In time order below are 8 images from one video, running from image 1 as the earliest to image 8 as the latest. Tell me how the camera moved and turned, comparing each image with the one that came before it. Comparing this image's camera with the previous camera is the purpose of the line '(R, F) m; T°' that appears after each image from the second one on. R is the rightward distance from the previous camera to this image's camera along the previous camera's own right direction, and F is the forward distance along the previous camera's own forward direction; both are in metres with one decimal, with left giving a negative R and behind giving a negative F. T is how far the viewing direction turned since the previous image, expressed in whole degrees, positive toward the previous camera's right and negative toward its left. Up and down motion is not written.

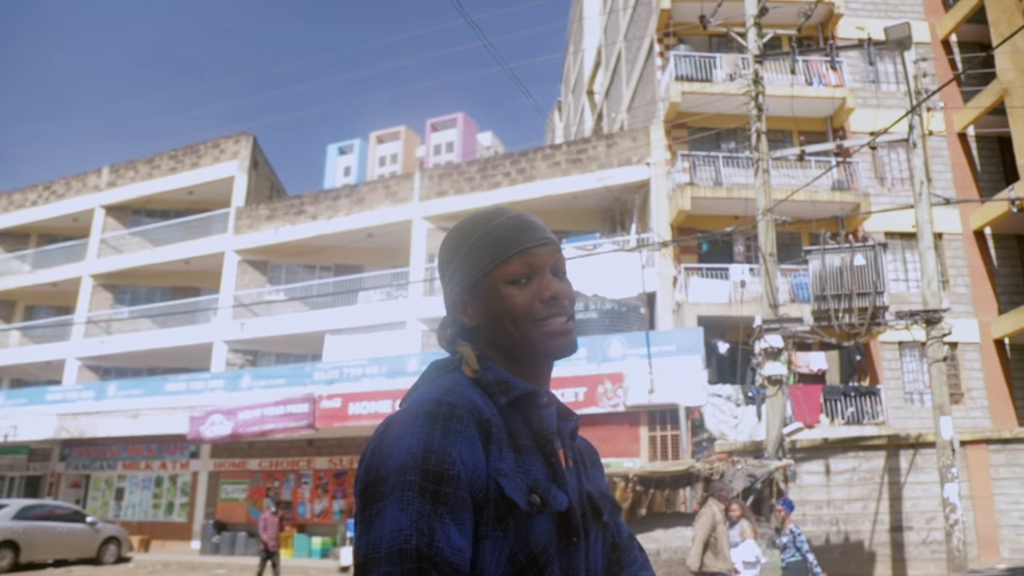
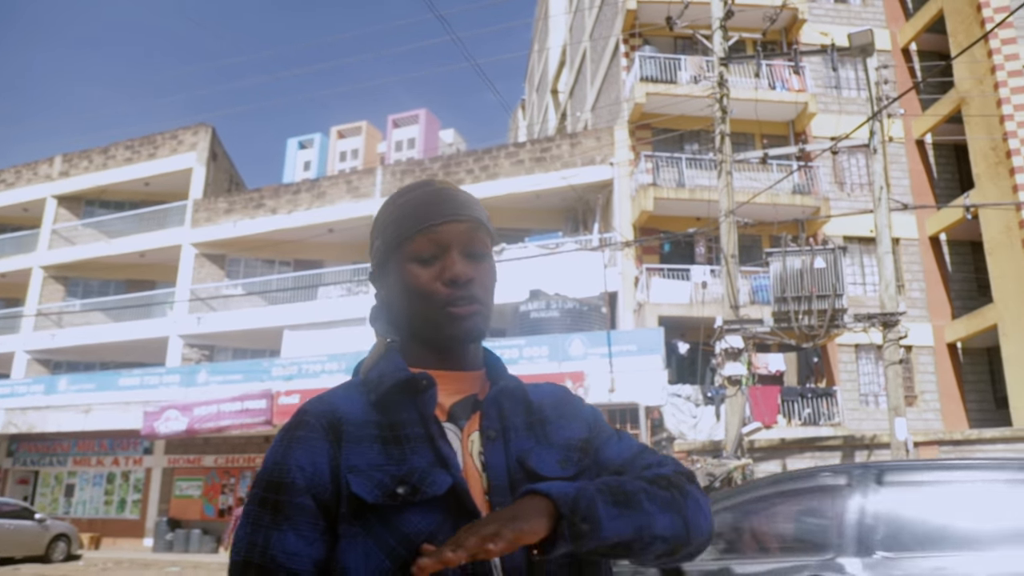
(-0.1, +0.1) m; +3°
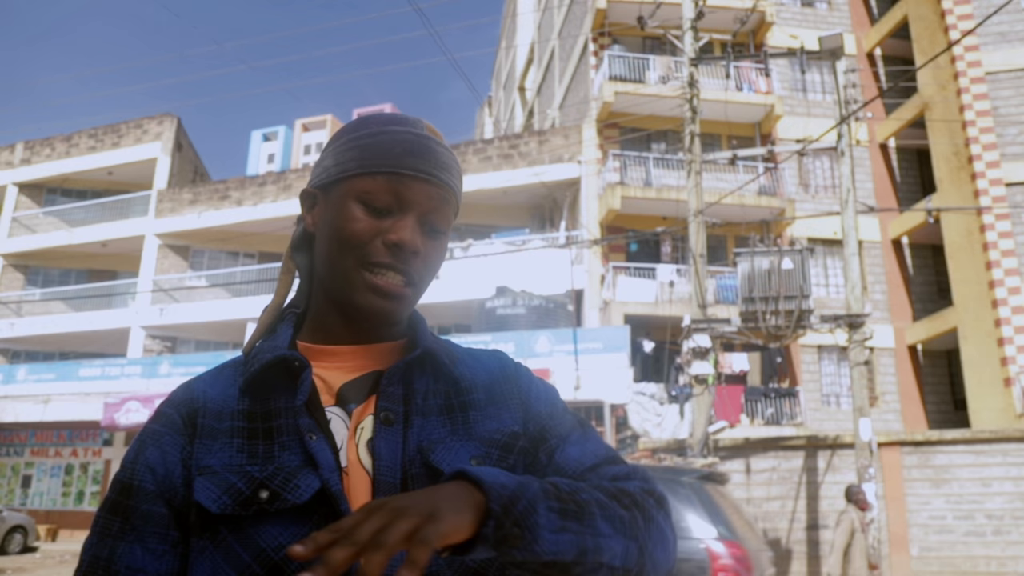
(0.0, 0.0) m; +2°
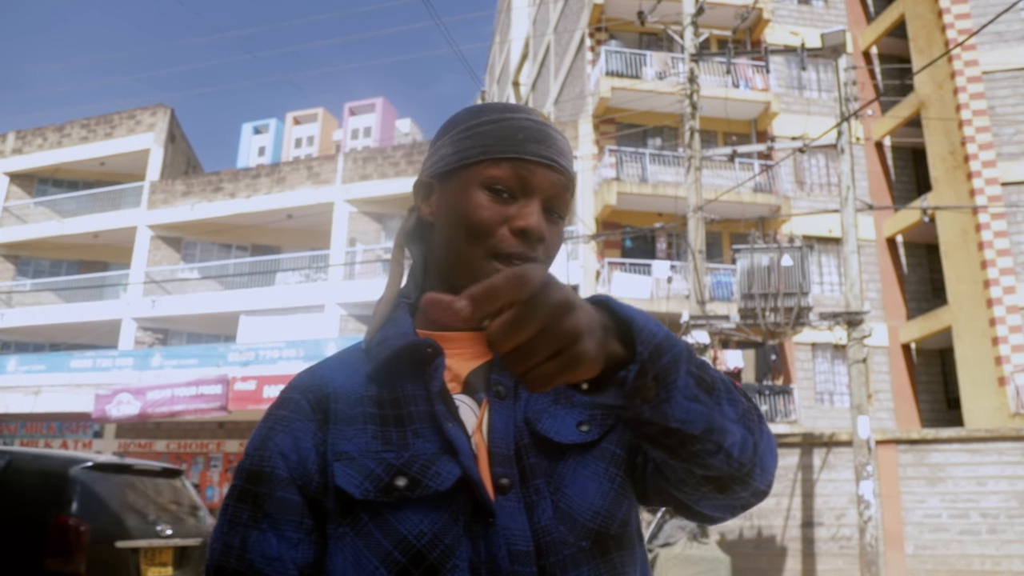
(-0.1, +0.1) m; +1°
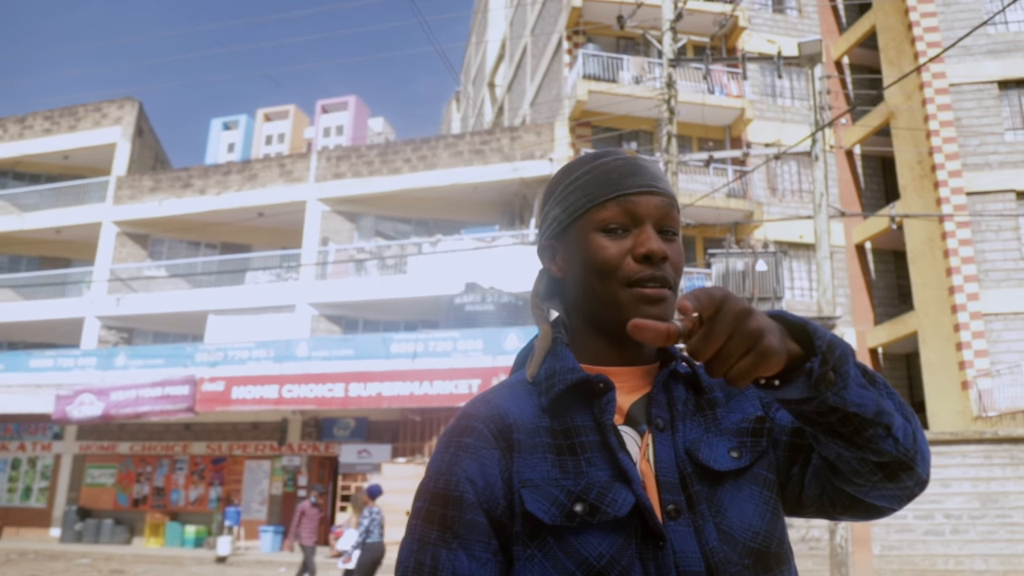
(-0.7, +0.1) m; +4°
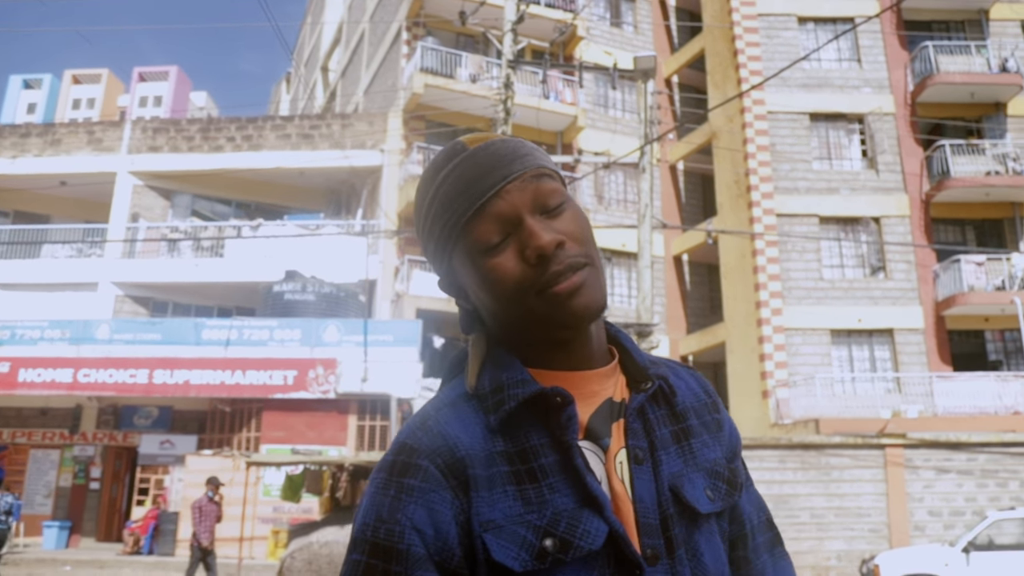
(-0.7, +0.2) m; +12°
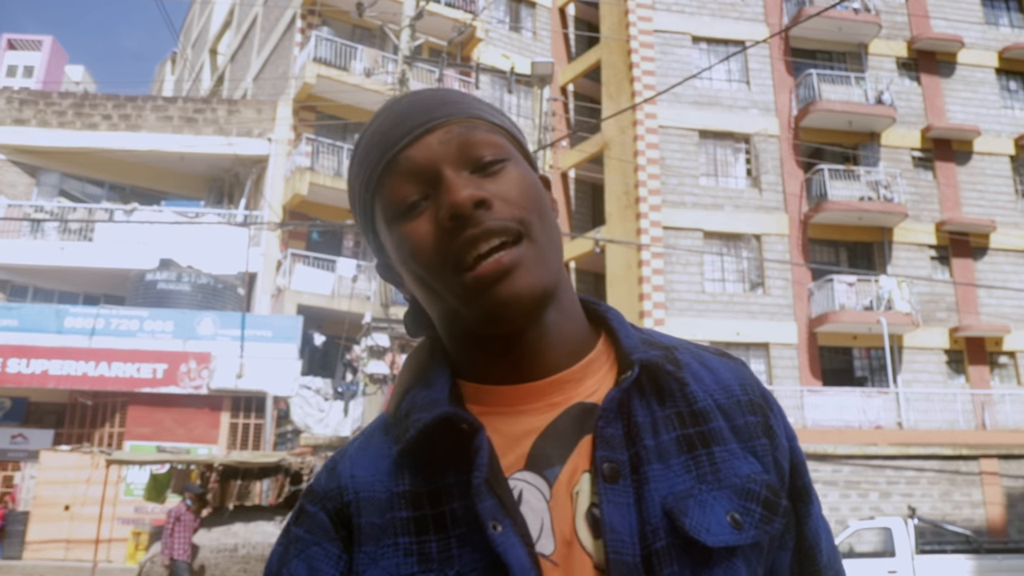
(-0.5, +0.2) m; +8°
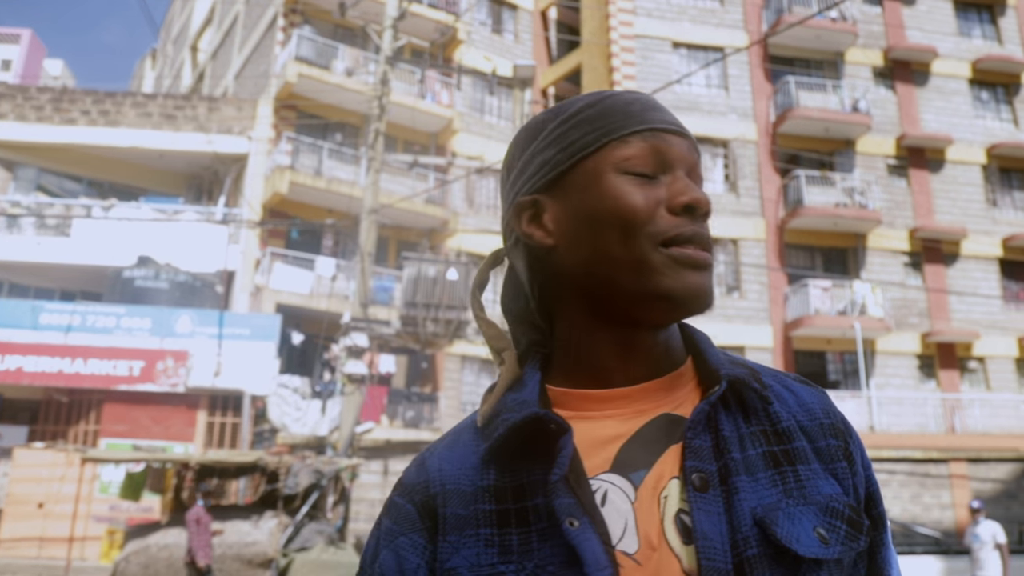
(-0.1, -0.1) m; +2°
